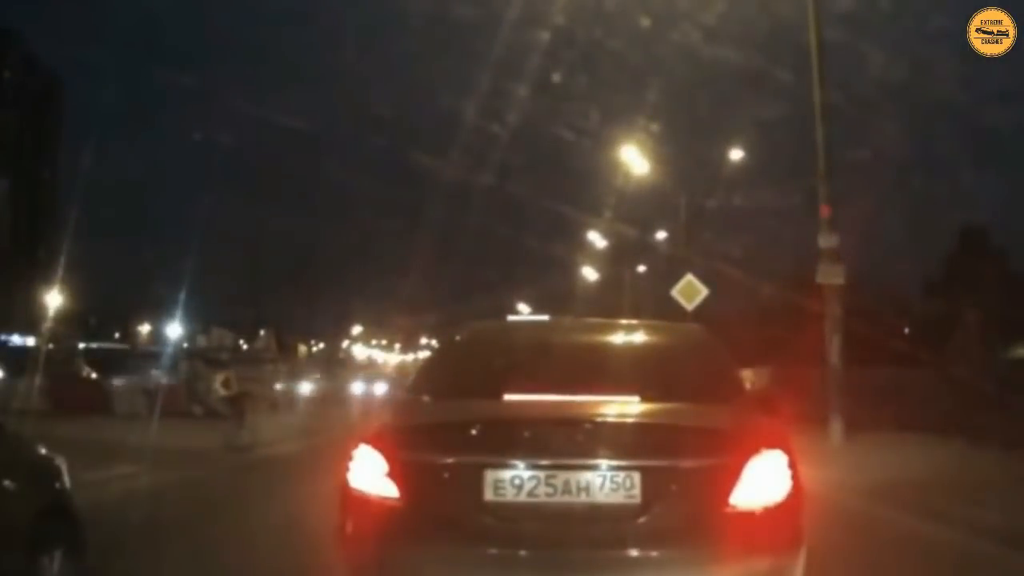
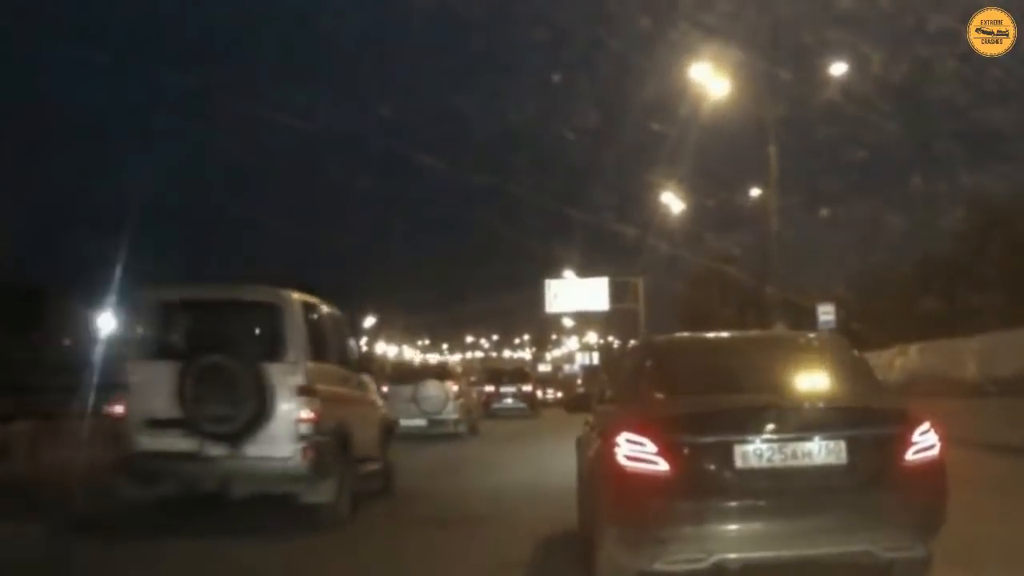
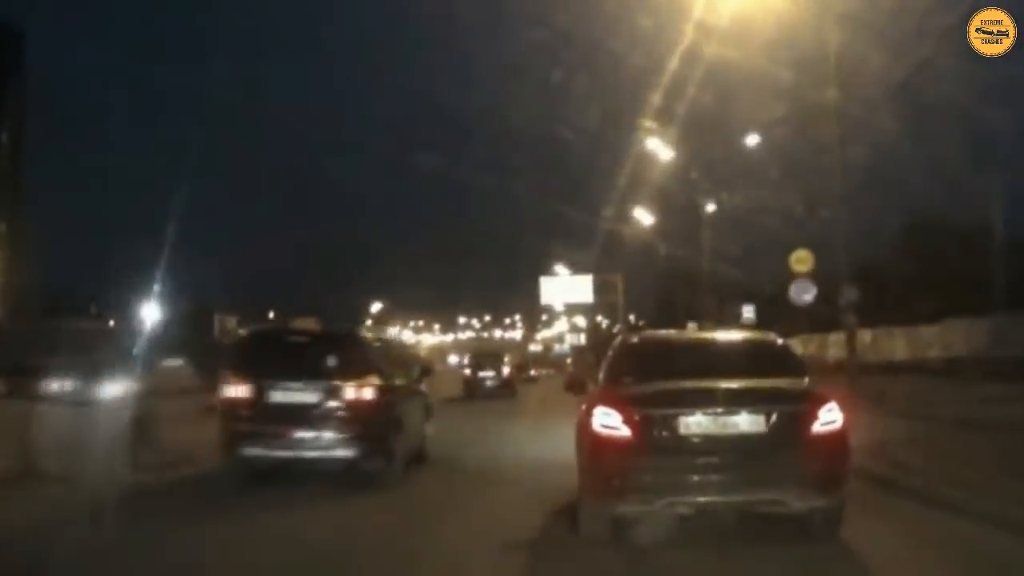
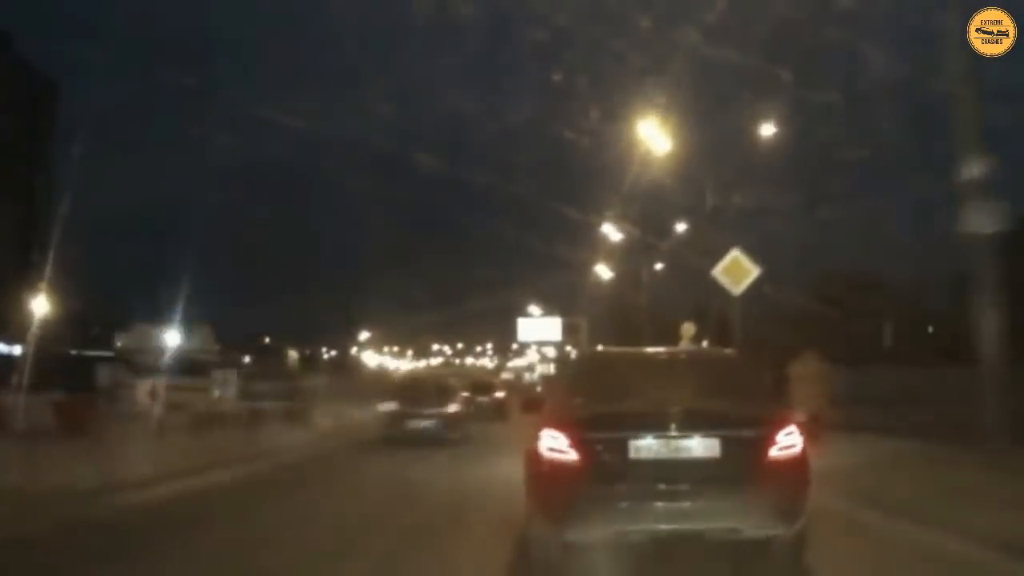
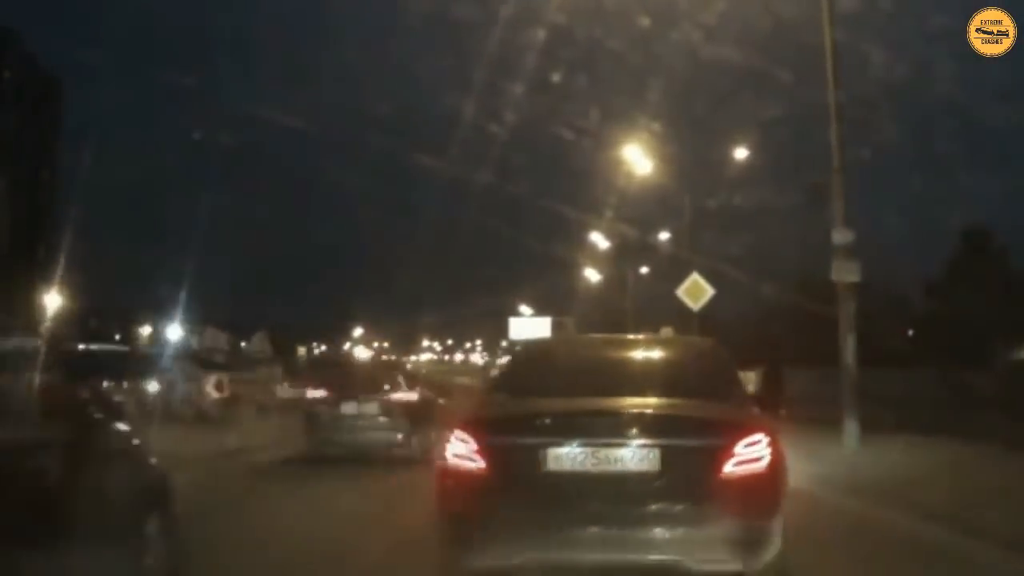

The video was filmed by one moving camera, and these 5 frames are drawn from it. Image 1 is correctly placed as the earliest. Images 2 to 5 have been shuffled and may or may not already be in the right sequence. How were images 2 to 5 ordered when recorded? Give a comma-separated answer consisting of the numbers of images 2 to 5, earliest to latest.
5, 4, 3, 2
